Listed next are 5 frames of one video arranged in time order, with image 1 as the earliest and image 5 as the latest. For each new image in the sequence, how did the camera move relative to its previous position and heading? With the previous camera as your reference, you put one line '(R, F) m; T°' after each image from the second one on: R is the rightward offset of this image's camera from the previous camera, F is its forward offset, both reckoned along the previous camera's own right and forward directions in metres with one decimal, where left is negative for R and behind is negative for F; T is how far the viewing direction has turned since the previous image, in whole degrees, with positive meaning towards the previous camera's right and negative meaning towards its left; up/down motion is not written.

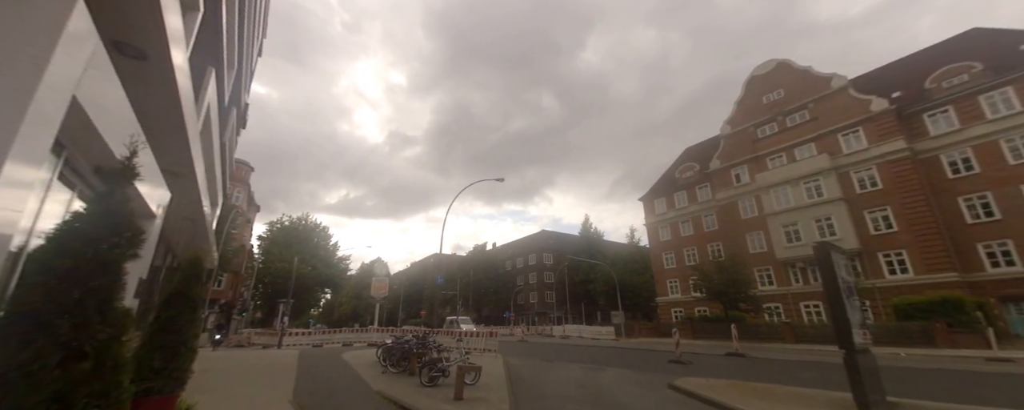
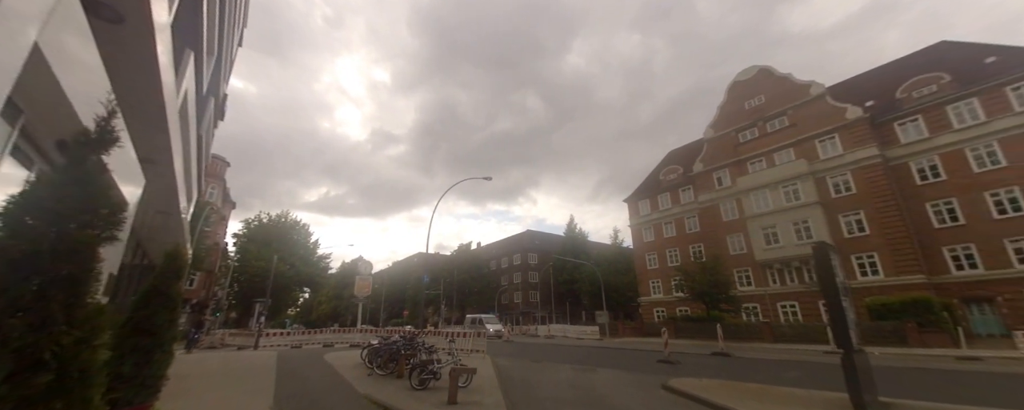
(-0.3, +0.2) m; +3°
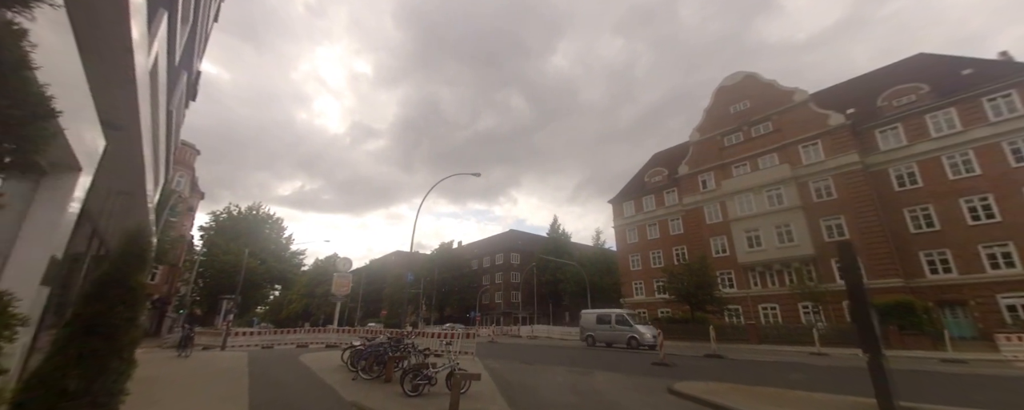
(-0.6, +0.7) m; +3°
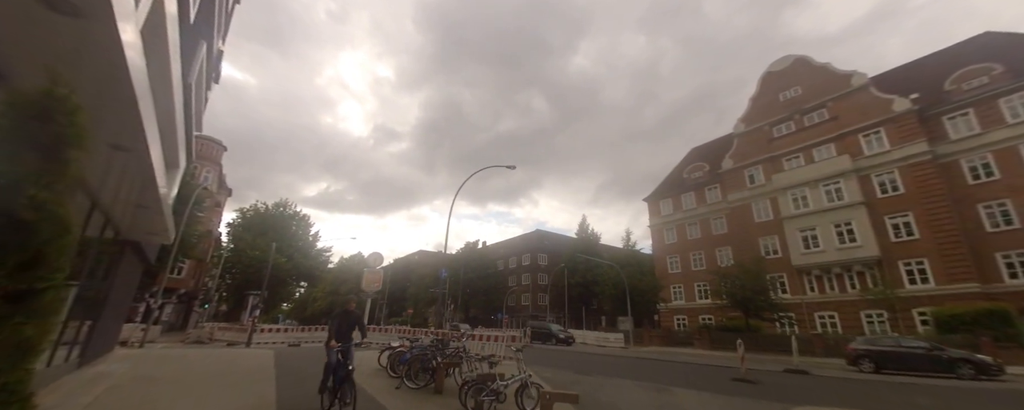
(-1.2, +1.7) m; -3°
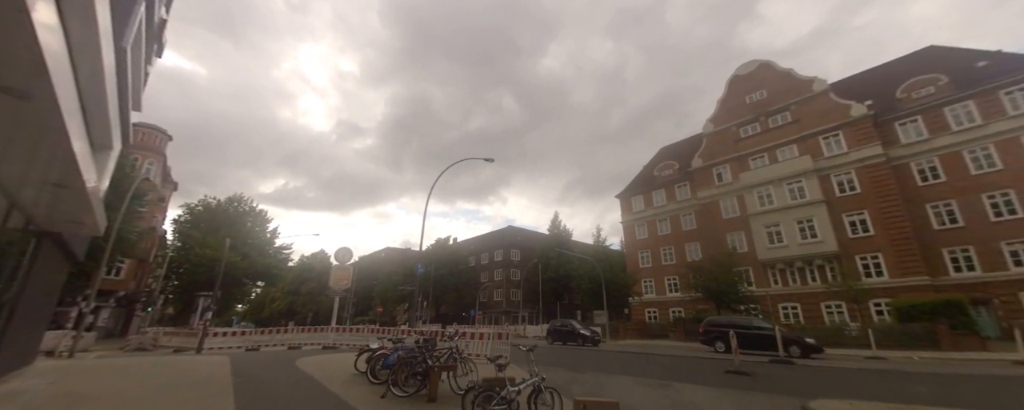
(-0.7, +0.8) m; +5°
